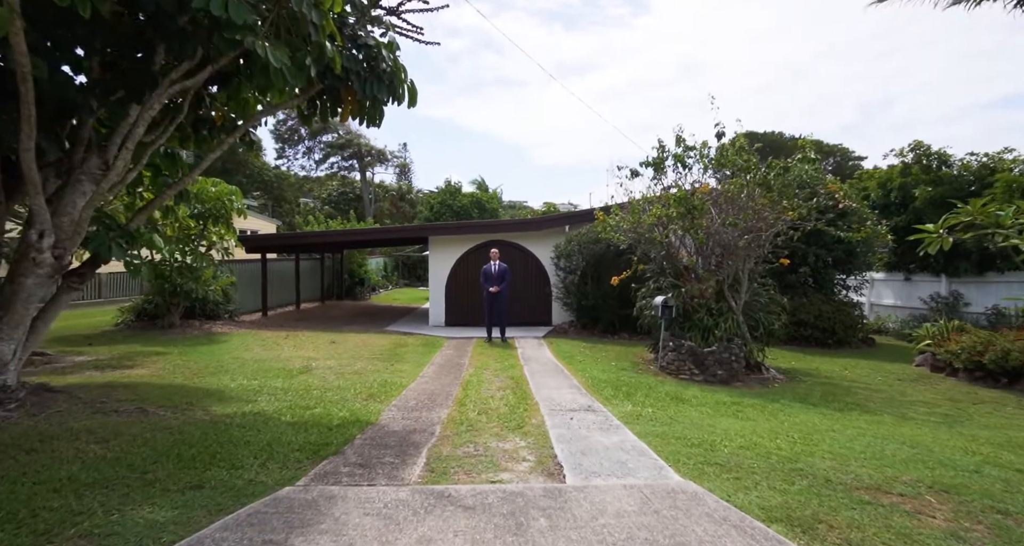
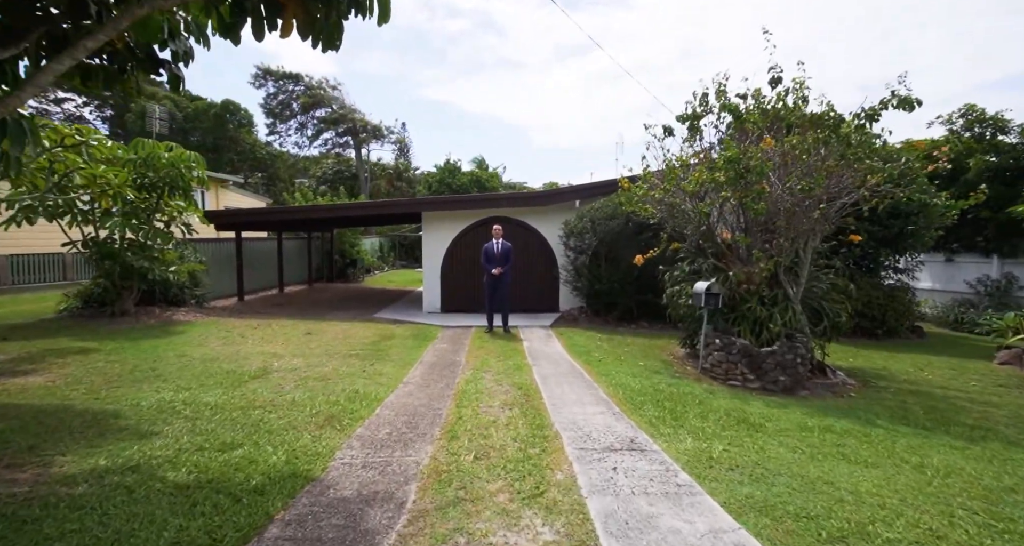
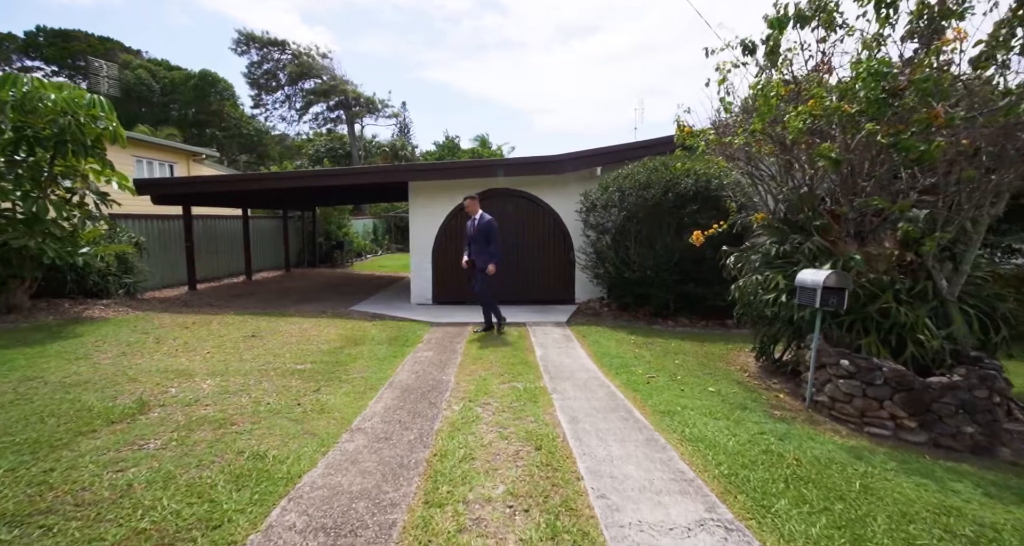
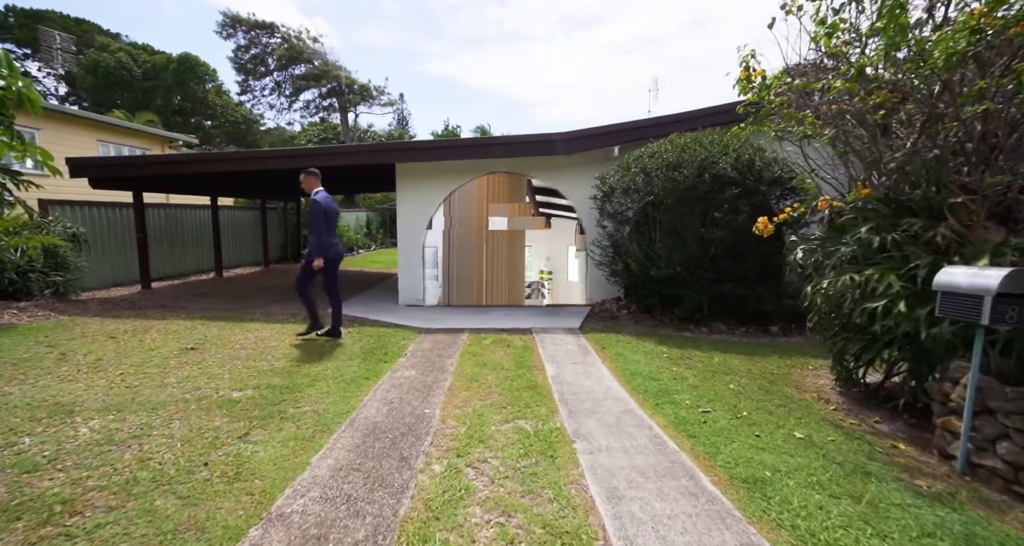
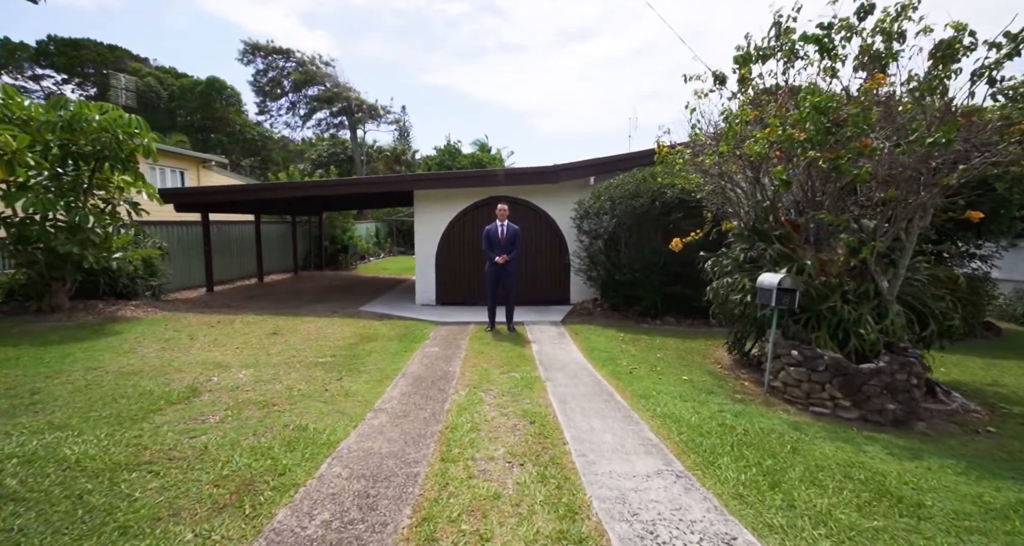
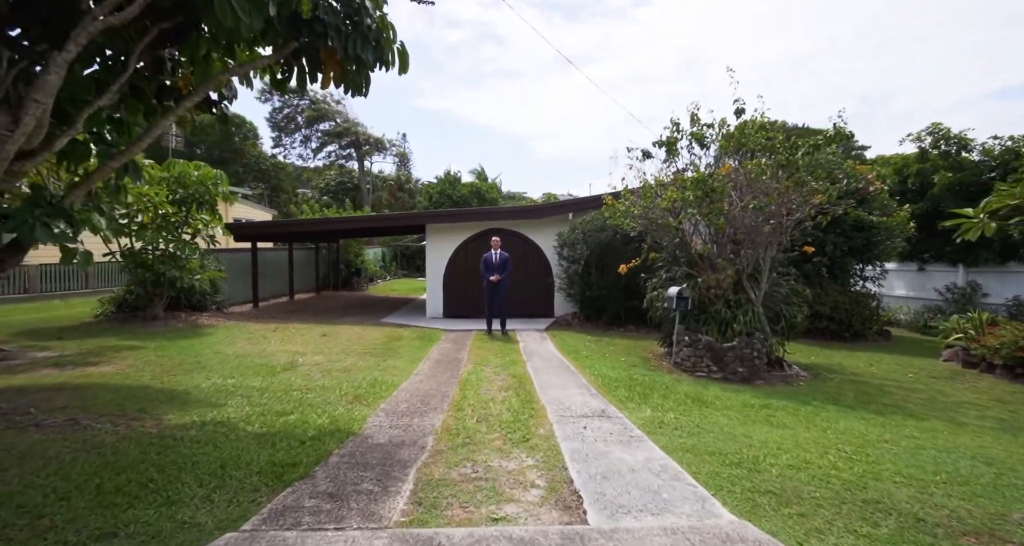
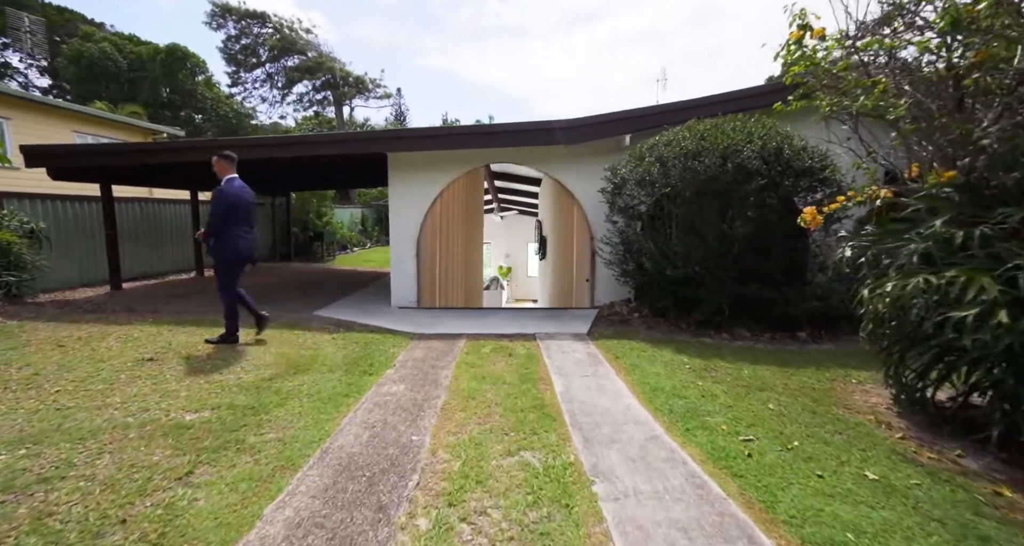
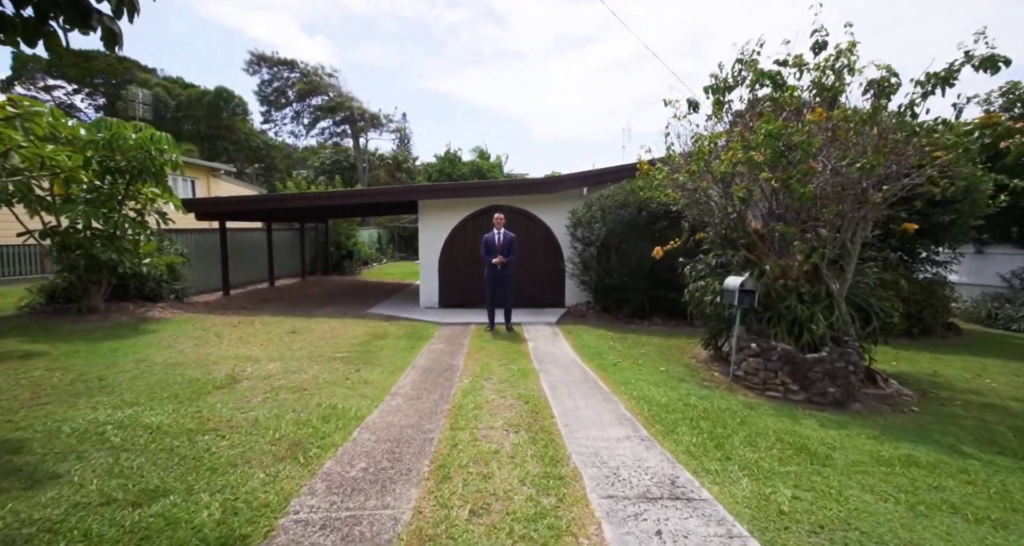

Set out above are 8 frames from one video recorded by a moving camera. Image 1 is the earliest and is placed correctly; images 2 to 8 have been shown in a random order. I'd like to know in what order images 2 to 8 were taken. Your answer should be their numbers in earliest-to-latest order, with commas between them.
6, 2, 8, 5, 3, 4, 7
